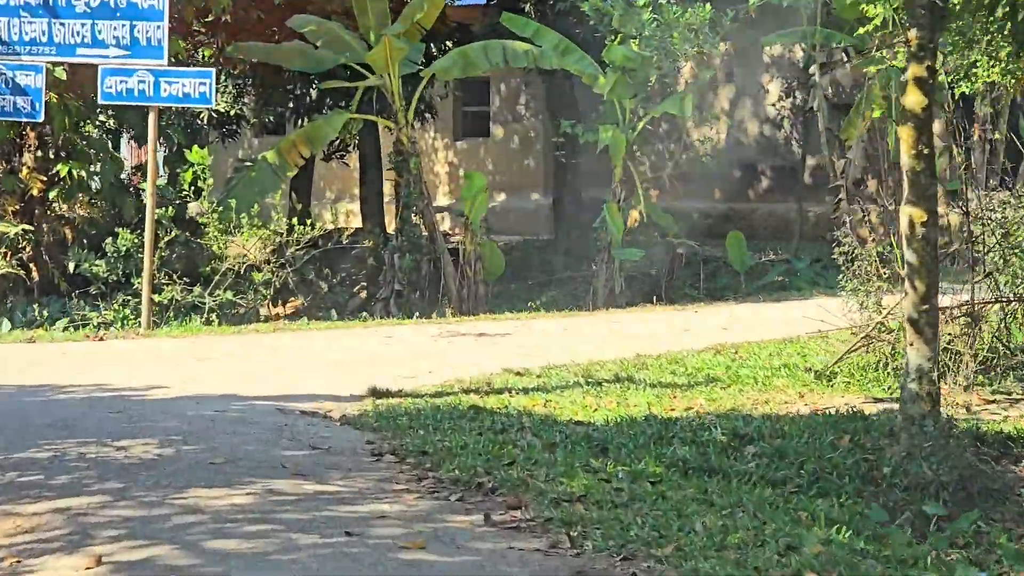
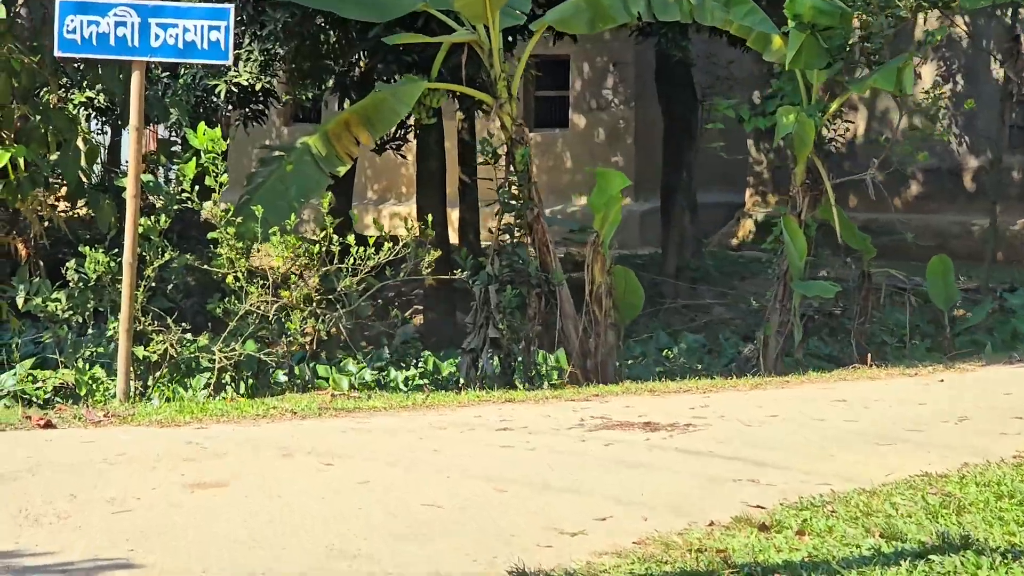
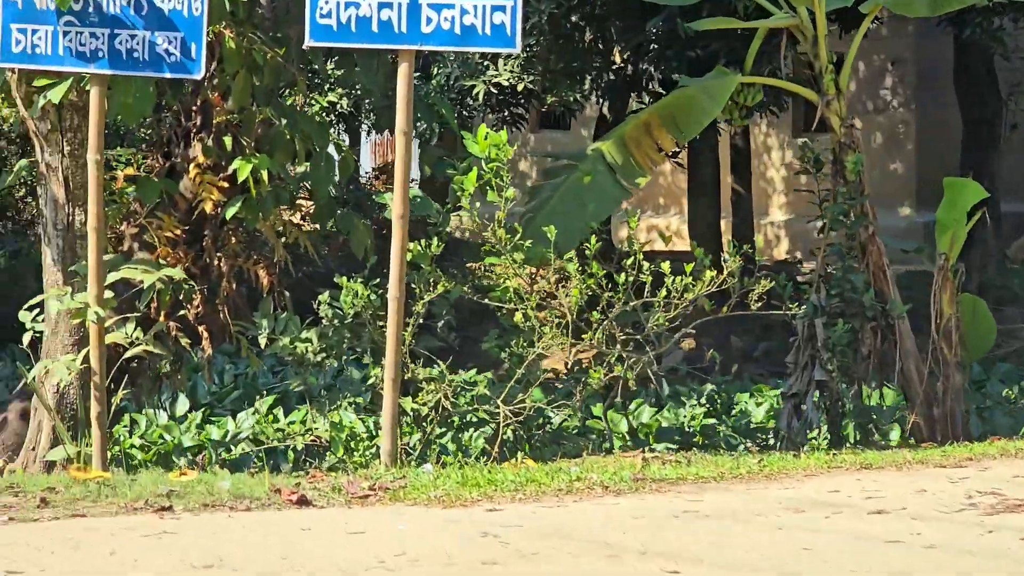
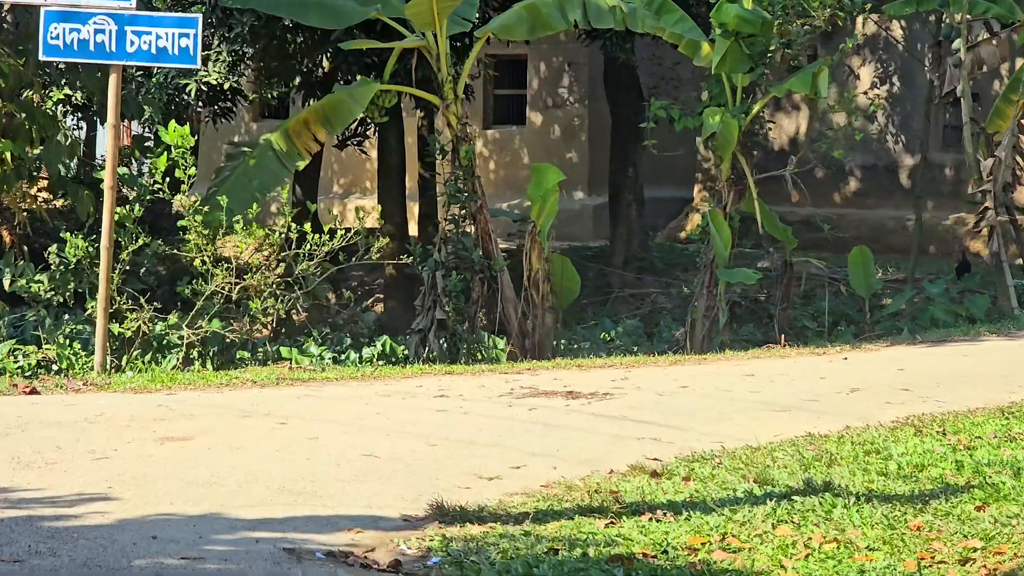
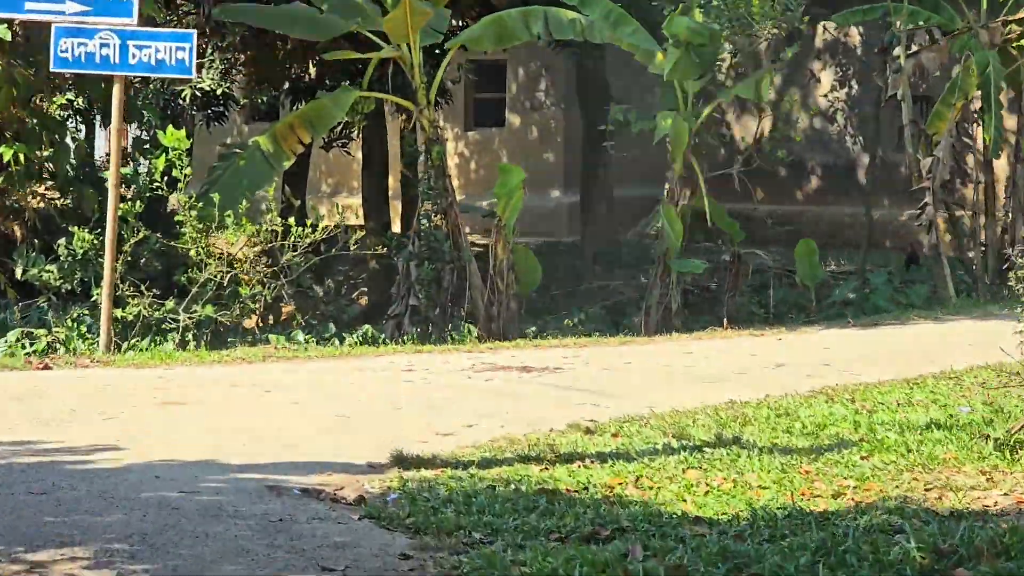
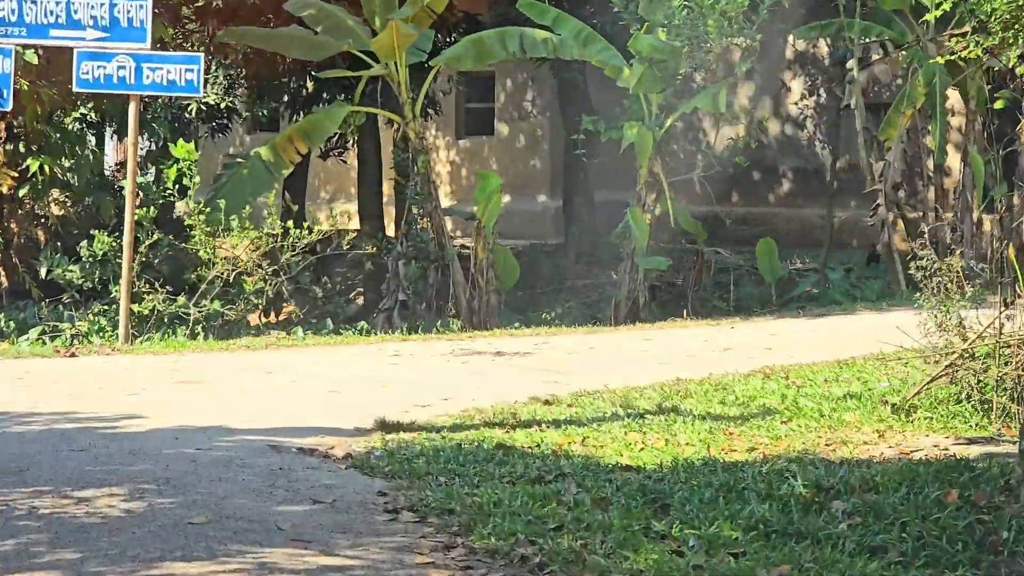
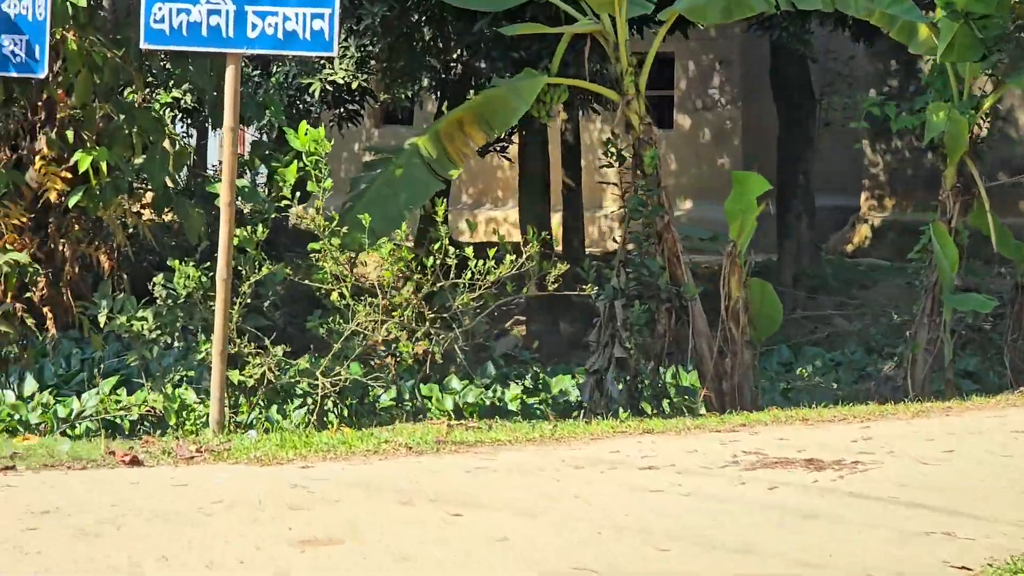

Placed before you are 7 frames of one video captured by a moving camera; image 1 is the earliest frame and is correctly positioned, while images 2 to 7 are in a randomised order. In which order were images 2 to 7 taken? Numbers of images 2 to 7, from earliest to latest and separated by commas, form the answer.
6, 5, 4, 2, 7, 3
